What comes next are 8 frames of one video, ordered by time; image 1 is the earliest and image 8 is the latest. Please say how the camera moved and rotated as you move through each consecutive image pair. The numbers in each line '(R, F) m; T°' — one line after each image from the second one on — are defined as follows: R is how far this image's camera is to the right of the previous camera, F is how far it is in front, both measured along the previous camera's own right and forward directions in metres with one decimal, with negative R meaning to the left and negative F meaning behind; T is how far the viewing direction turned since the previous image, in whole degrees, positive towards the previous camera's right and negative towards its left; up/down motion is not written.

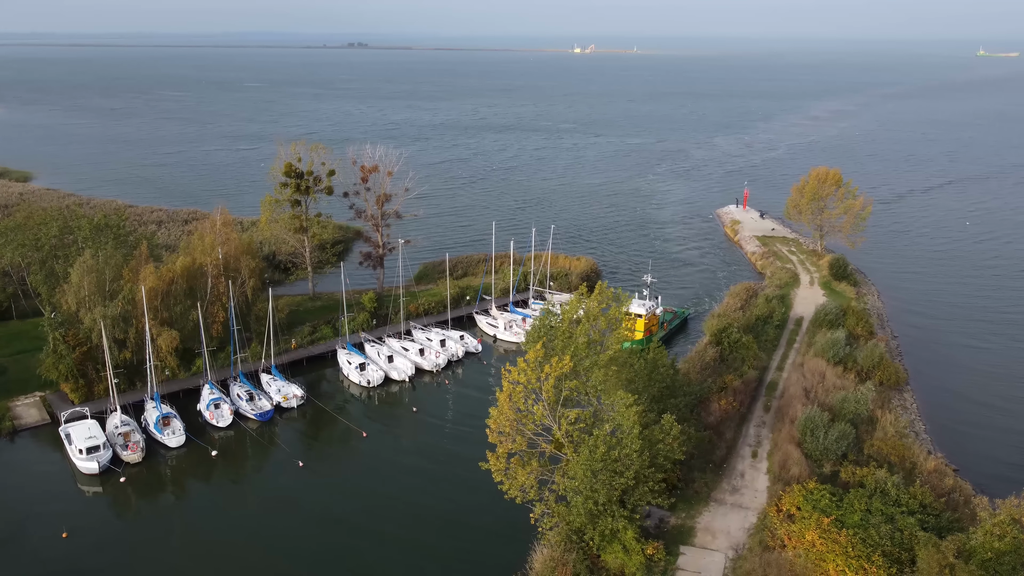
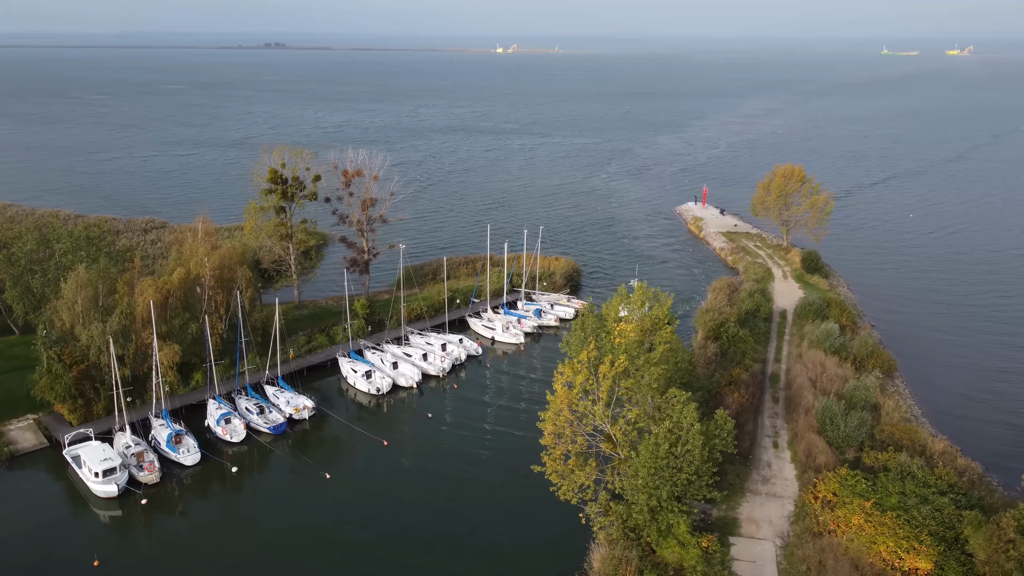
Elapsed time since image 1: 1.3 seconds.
(-4.0, +0.2) m; +5°
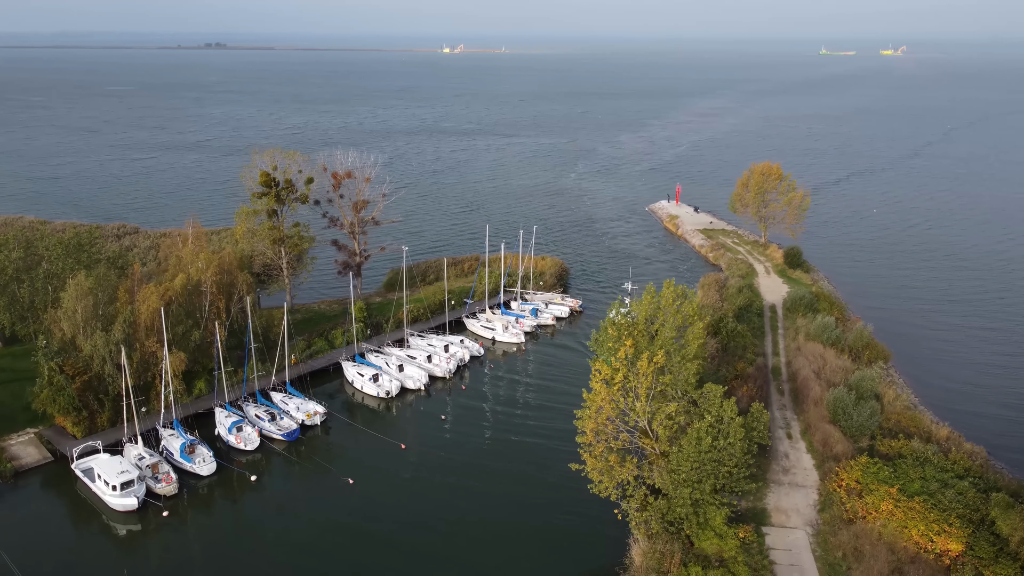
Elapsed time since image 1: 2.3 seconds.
(-2.9, +0.1) m; +3°
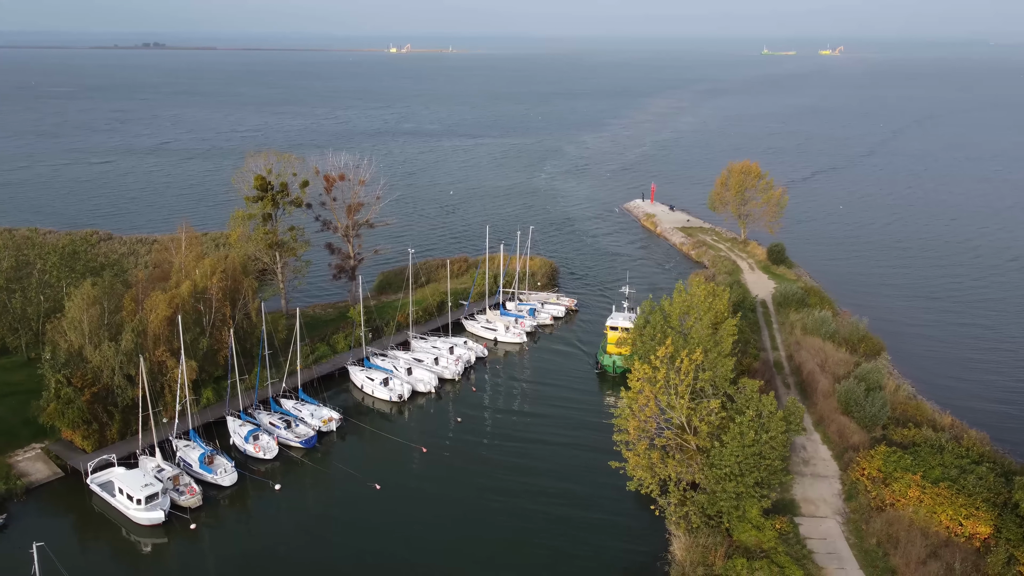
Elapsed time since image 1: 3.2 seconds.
(-3.0, 0.0) m; +3°
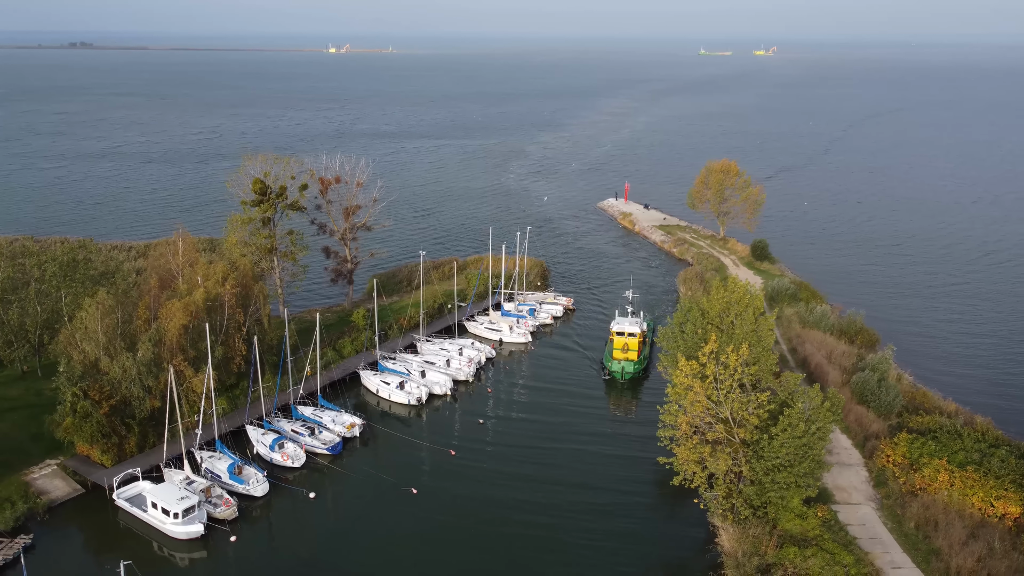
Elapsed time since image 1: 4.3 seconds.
(-3.5, 0.0) m; +3°
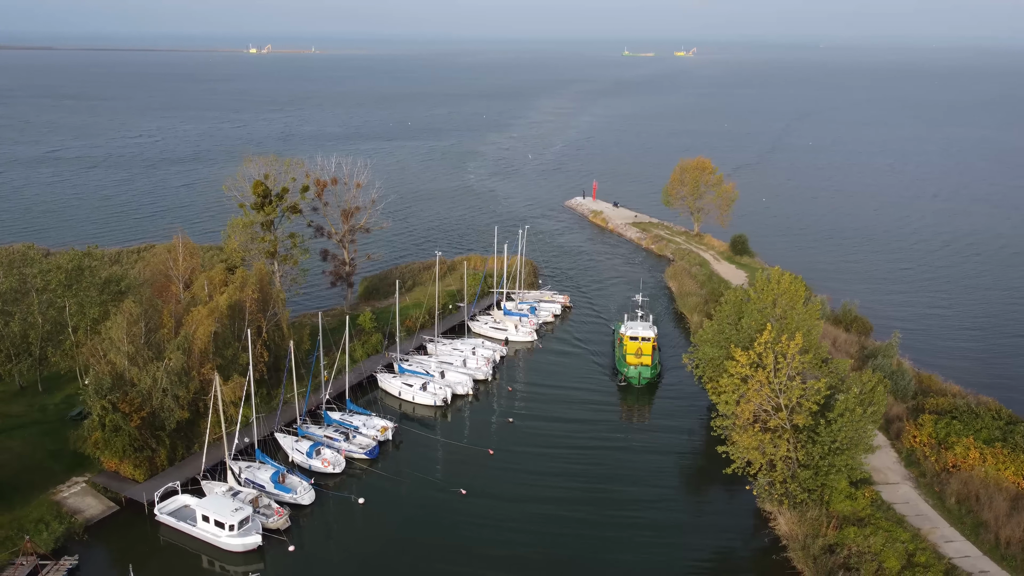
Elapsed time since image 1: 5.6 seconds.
(-4.5, +0.1) m; +4°
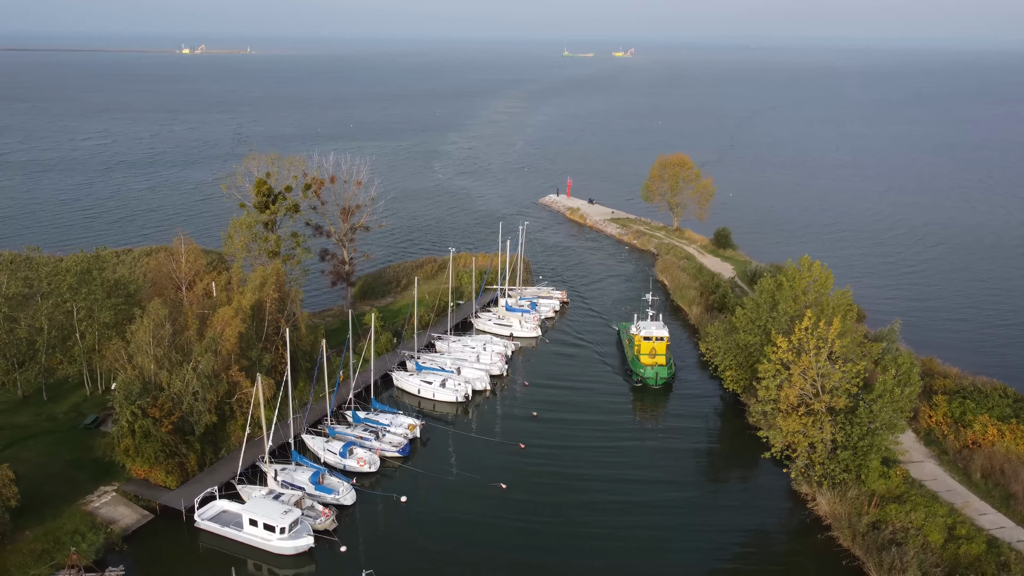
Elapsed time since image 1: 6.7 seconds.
(-3.7, 0.0) m; +3°
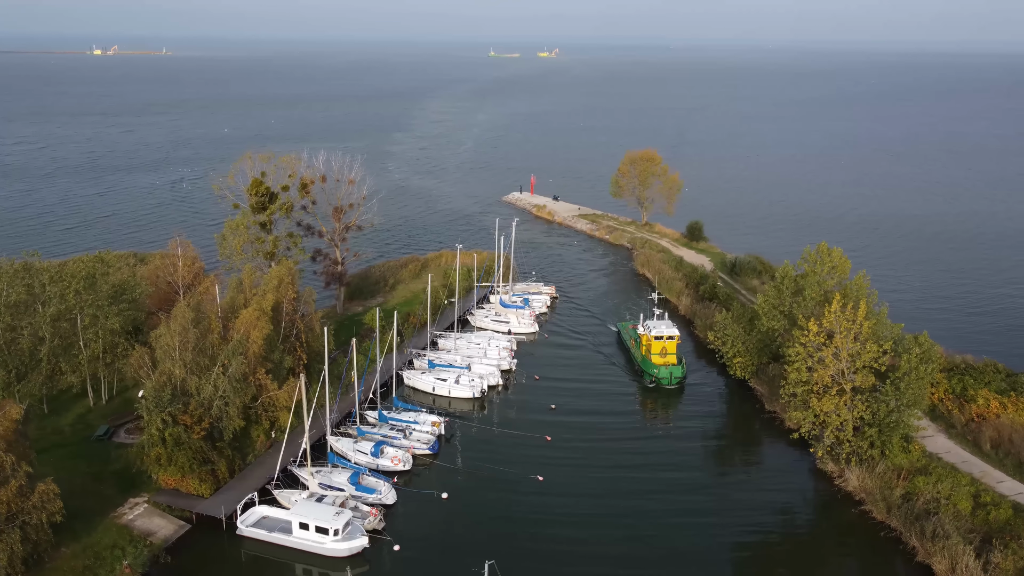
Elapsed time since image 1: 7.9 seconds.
(-4.1, -0.1) m; +4°
